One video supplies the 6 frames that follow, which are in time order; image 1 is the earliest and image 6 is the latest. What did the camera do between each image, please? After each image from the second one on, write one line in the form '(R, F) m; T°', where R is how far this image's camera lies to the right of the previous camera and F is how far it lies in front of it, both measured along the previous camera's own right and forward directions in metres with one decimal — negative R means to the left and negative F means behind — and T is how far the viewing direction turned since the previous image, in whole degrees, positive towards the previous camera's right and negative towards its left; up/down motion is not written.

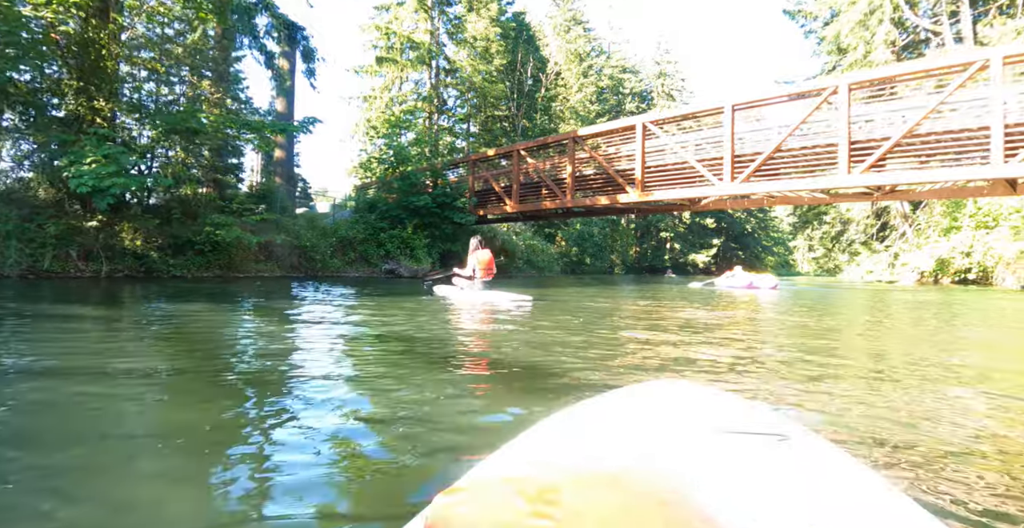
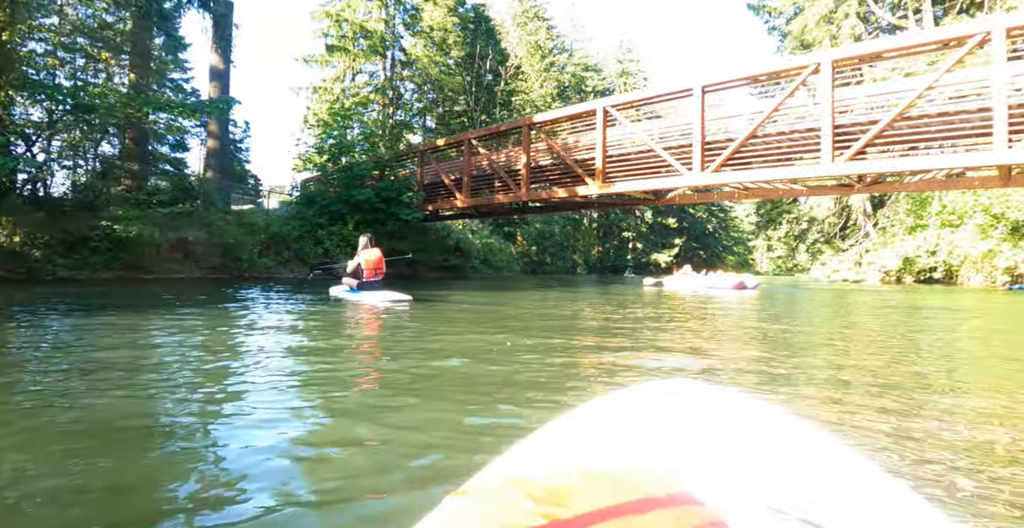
(+0.2, +1.0) m; +4°
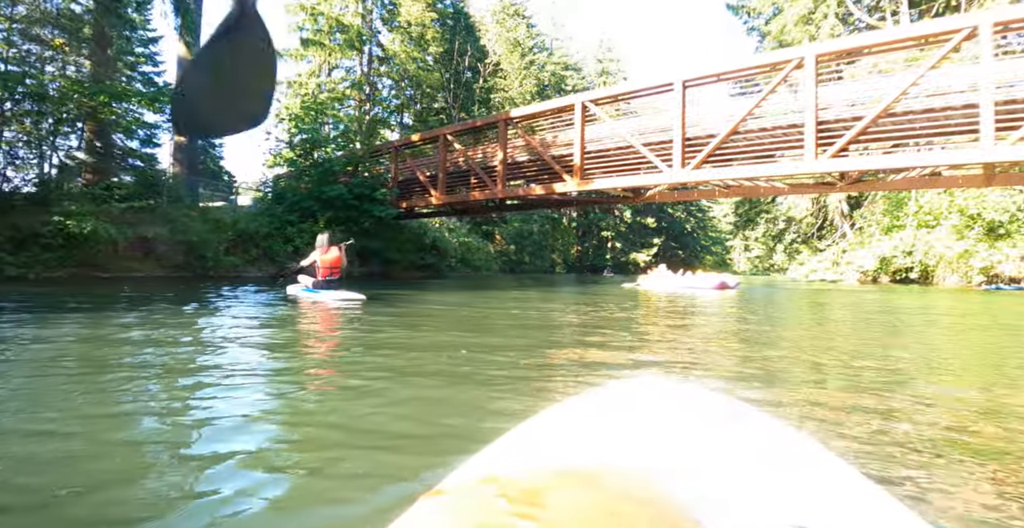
(+0.1, +0.3) m; +2°
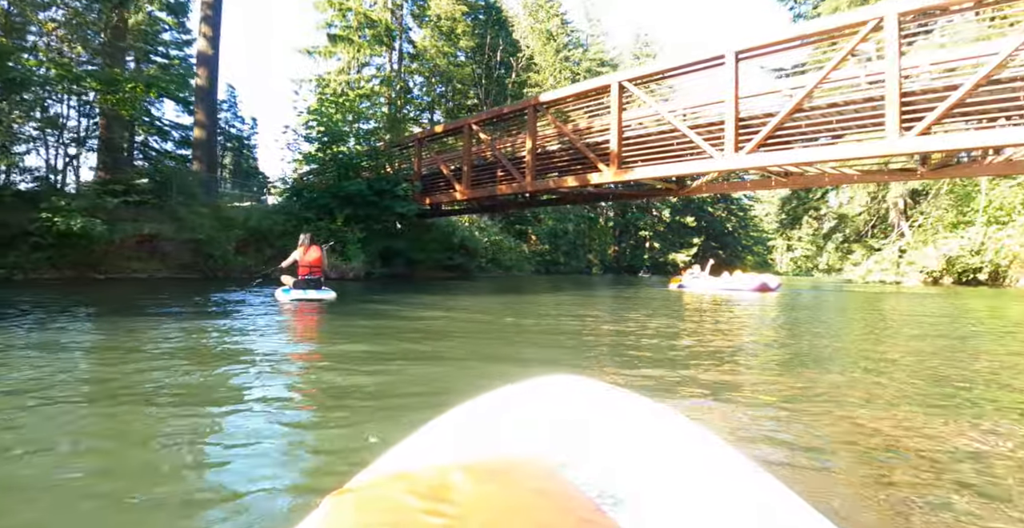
(+0.1, +0.8) m; -4°
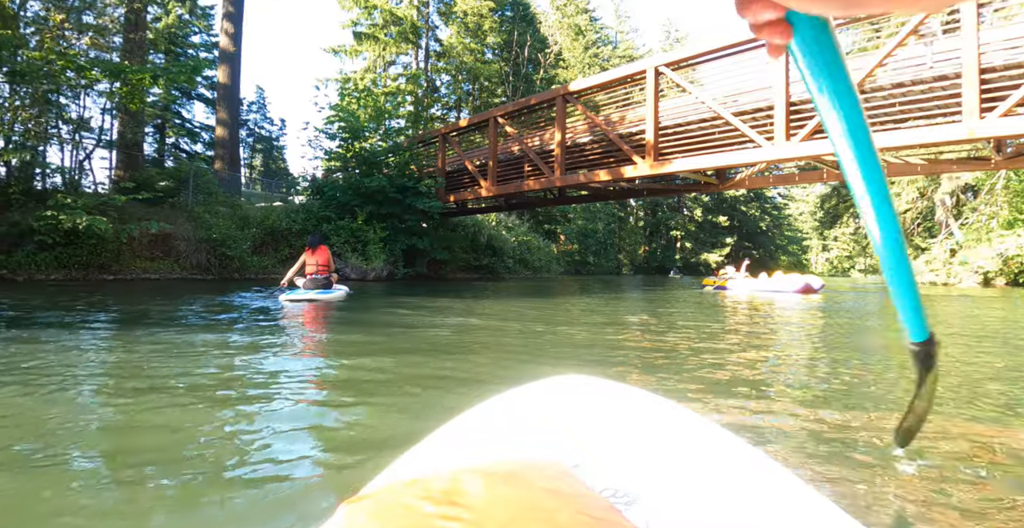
(0.0, +0.5) m; -3°
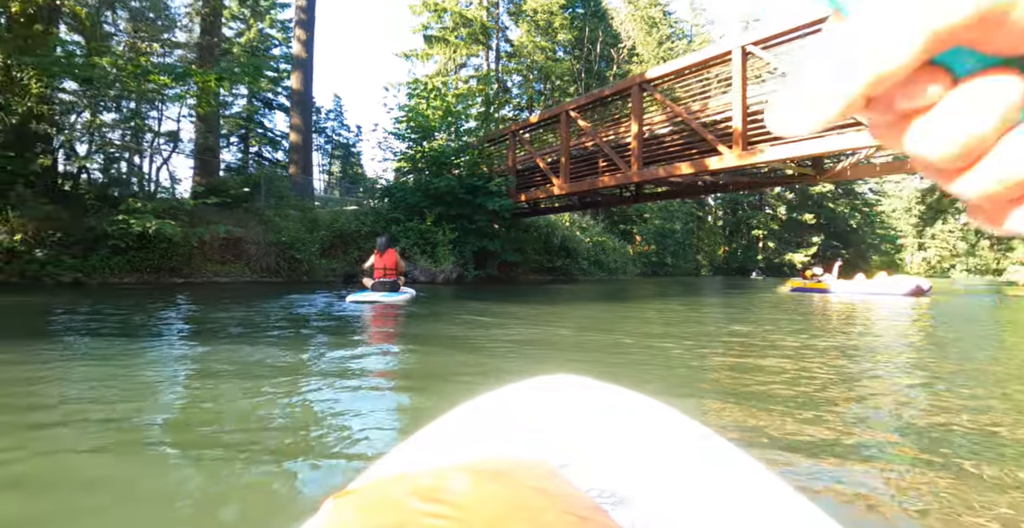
(0.0, +0.5) m; -7°
